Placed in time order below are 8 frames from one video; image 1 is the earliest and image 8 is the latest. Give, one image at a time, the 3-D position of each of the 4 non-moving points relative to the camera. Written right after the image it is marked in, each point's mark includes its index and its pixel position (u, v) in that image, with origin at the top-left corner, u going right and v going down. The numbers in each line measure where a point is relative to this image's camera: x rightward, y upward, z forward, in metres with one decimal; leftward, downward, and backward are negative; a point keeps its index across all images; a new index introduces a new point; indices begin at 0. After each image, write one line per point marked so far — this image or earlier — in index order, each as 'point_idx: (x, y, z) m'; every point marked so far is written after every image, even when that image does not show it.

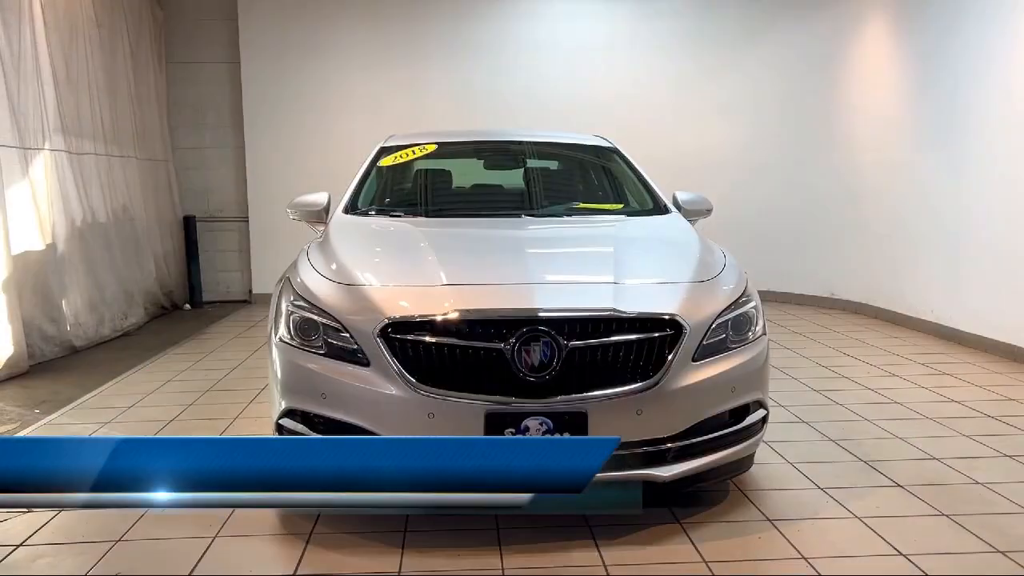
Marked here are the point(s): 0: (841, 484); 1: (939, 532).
0: (+1.1, -0.7, +2.7) m
1: (+1.3, -0.7, +2.3) m
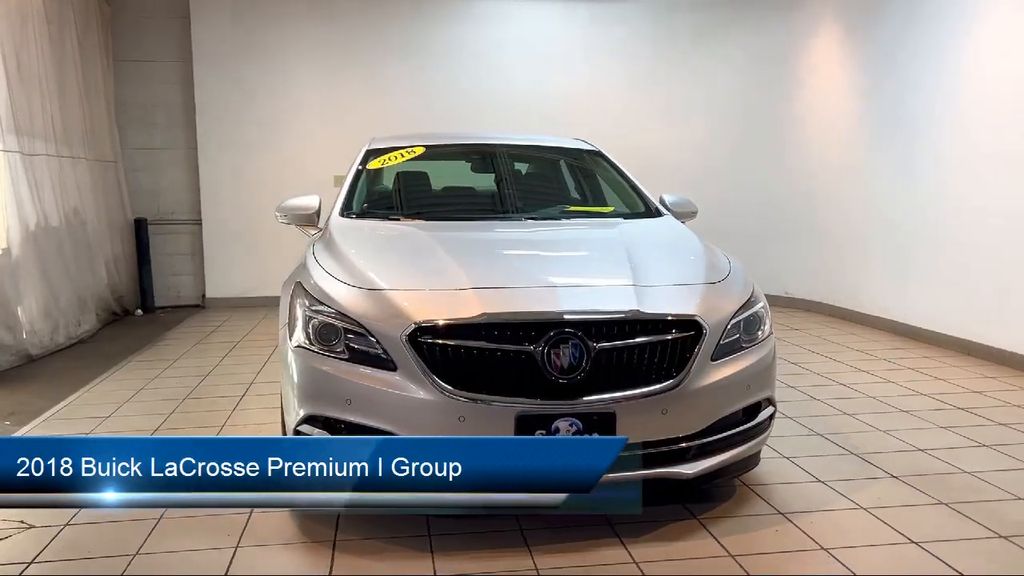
0: (+1.2, -0.7, +2.8) m
1: (+1.3, -0.7, +2.4) m
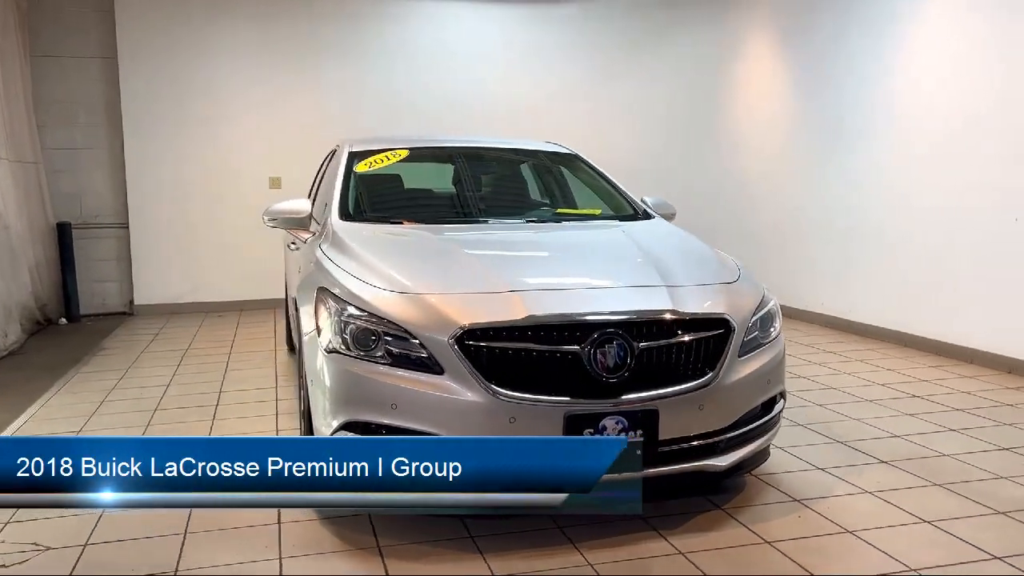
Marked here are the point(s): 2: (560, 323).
0: (+1.2, -0.7, +3.0) m
1: (+1.4, -0.7, +2.6) m
2: (+0.1, -0.1, +2.2) m
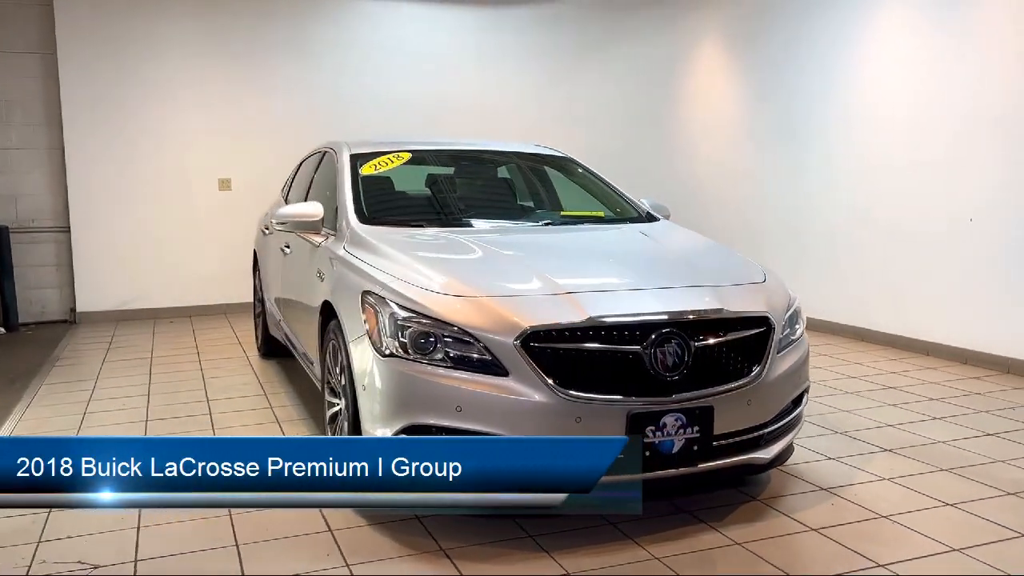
0: (+1.3, -0.6, +3.1) m
1: (+1.5, -0.7, +2.8) m
2: (+0.3, -0.1, +2.3) m
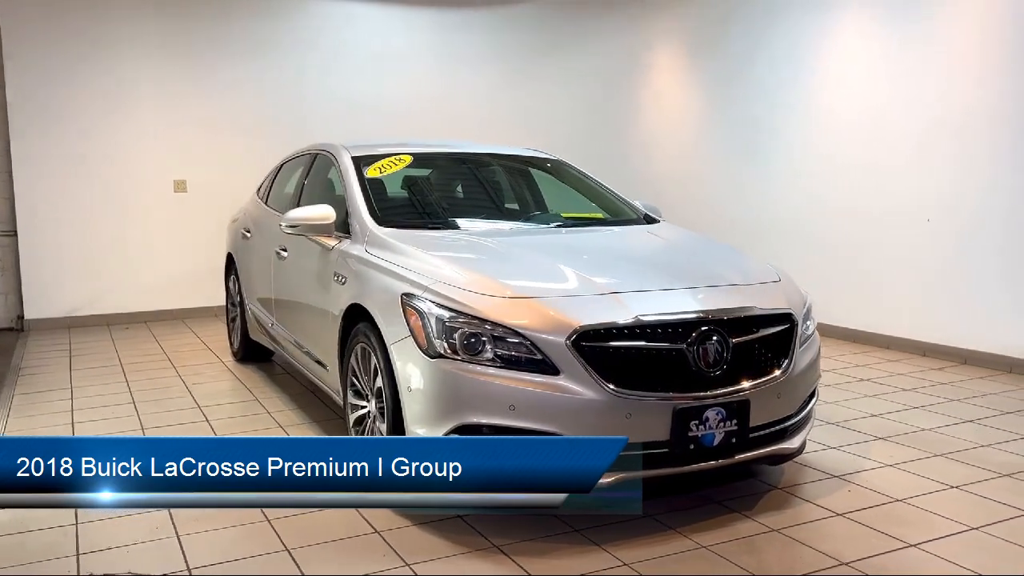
0: (+1.4, -0.6, +3.3) m
1: (+1.6, -0.7, +3.0) m
2: (+0.4, -0.1, +2.3) m
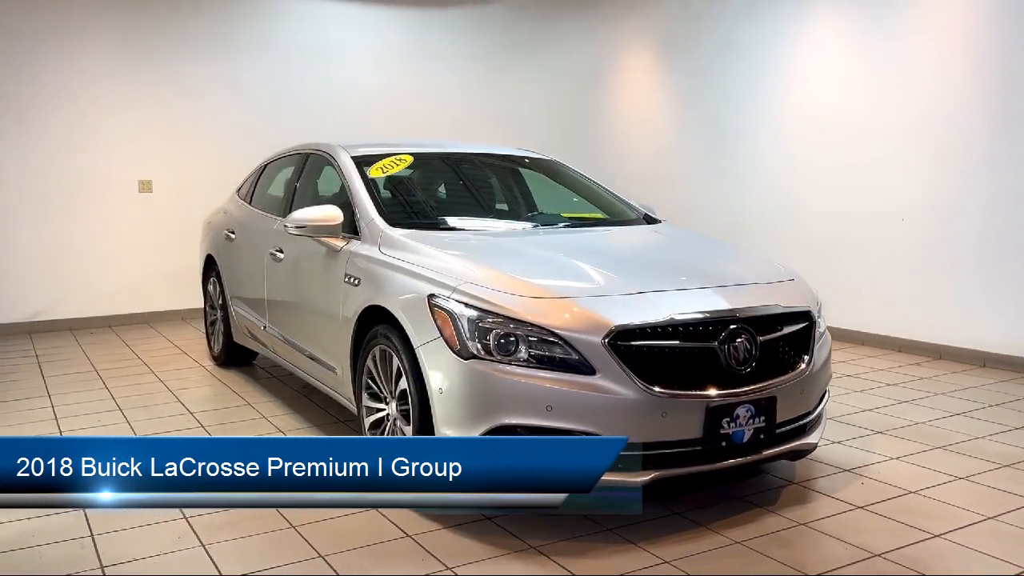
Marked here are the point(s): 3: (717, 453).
0: (+1.4, -0.6, +3.4) m
1: (+1.7, -0.7, +3.1) m
2: (+0.5, -0.1, +2.4) m
3: (+0.6, -0.5, +2.4) m
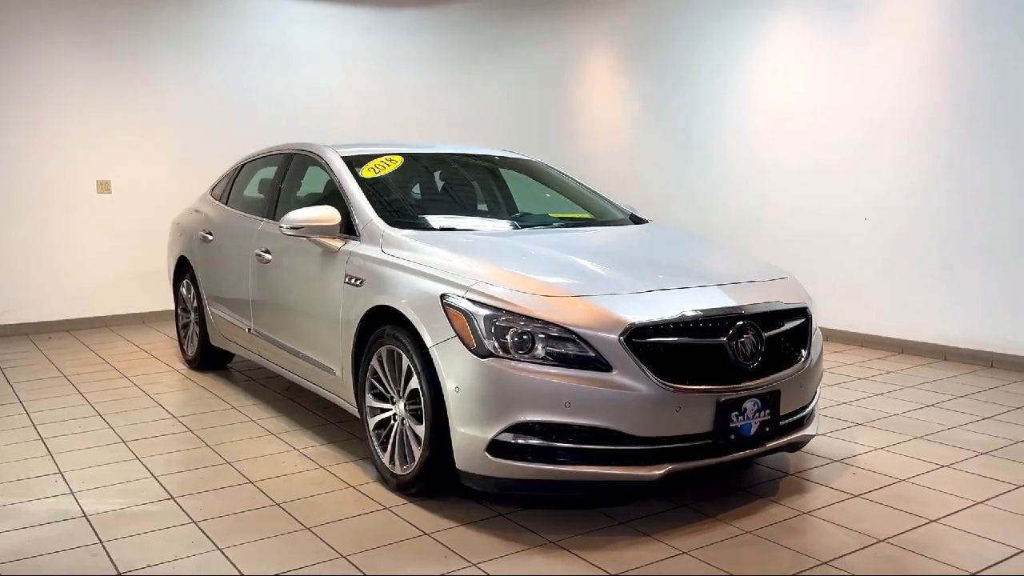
0: (+1.4, -0.6, +3.5) m
1: (+1.7, -0.6, +3.2) m
2: (+0.6, -0.1, +2.4) m
3: (+0.7, -0.5, +2.5) m
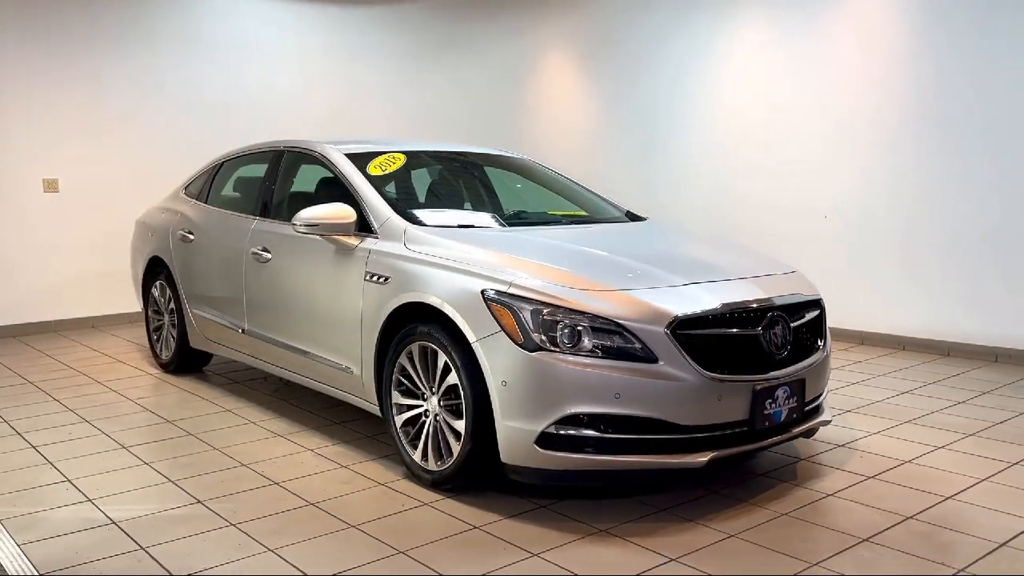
0: (+1.4, -0.6, +3.7) m
1: (+1.8, -0.6, +3.4) m
2: (+0.7, -0.1, +2.5) m
3: (+0.8, -0.5, +2.6) m
